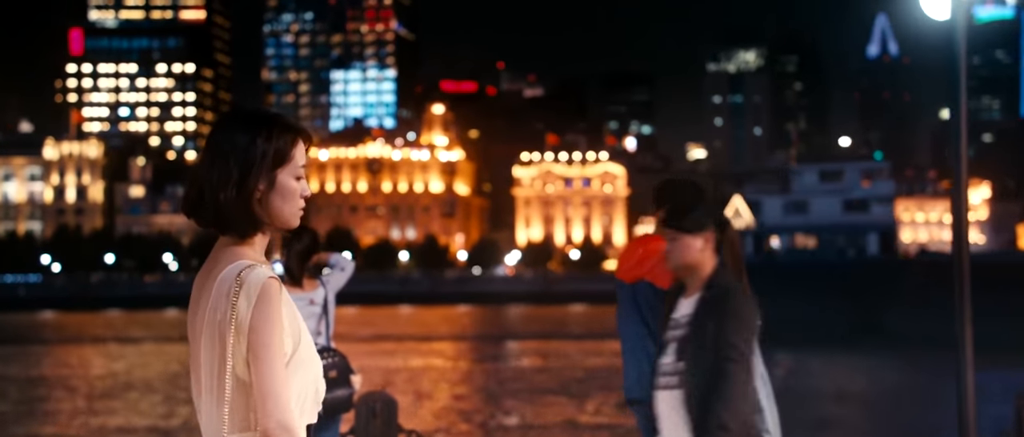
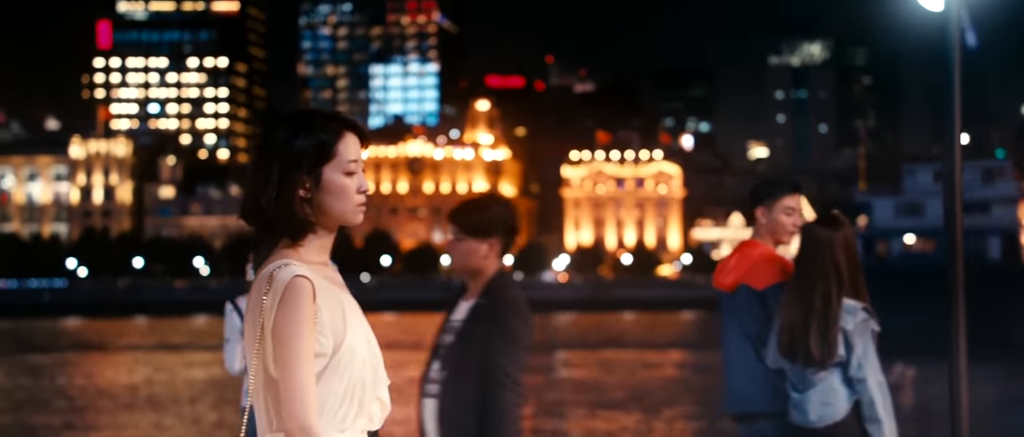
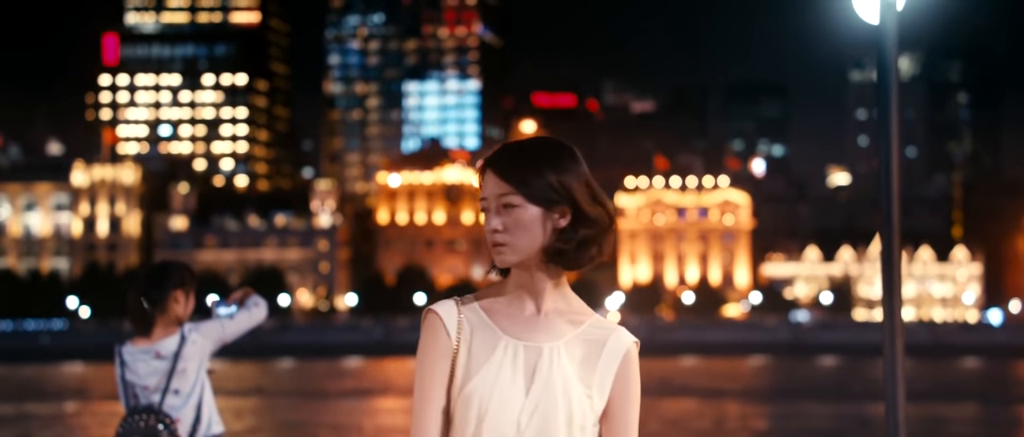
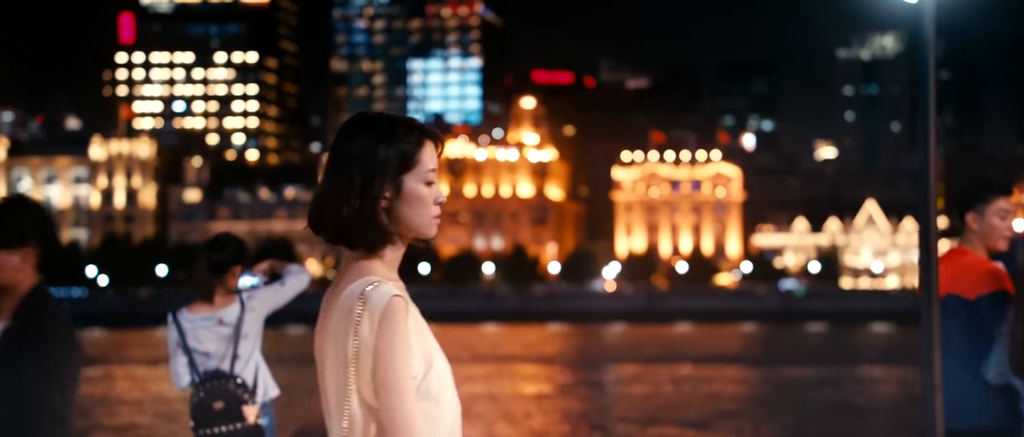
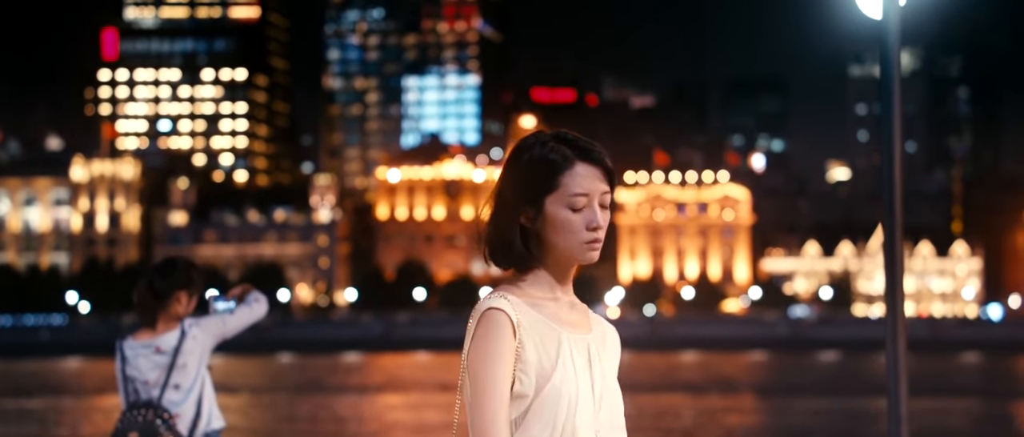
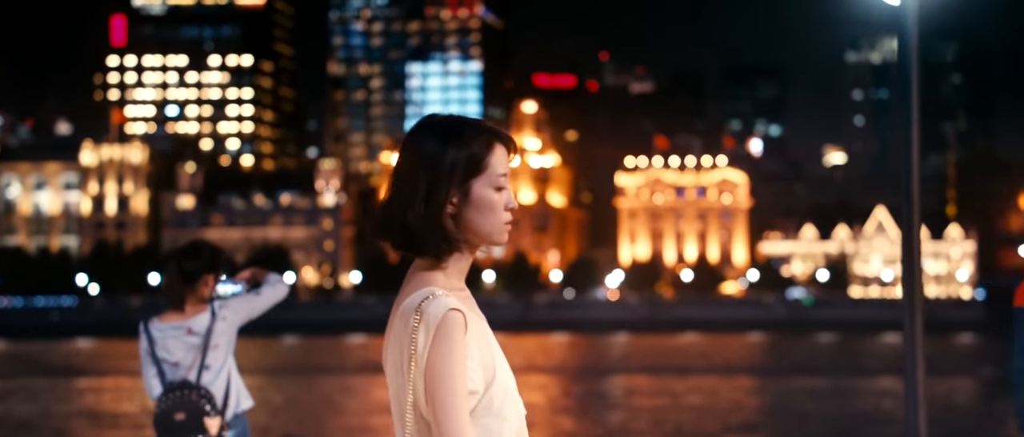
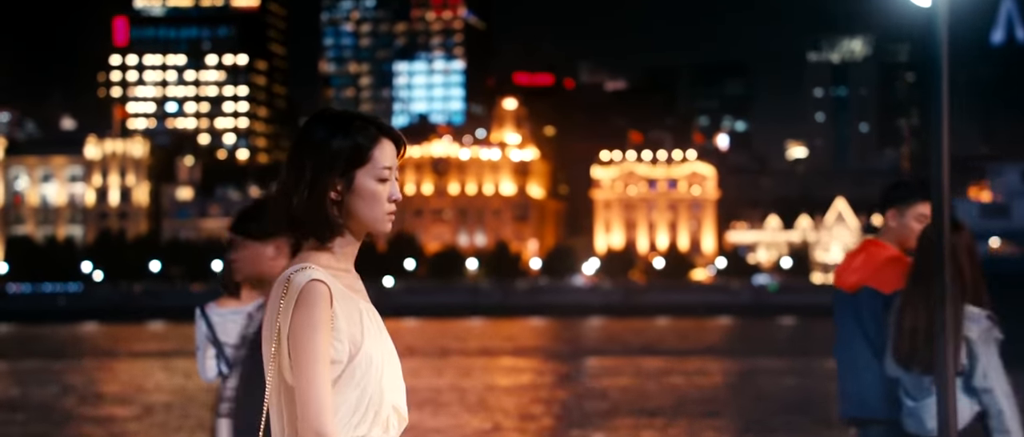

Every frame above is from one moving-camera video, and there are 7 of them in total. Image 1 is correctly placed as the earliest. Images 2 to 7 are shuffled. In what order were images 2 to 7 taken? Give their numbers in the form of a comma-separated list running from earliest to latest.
2, 7, 4, 6, 5, 3
